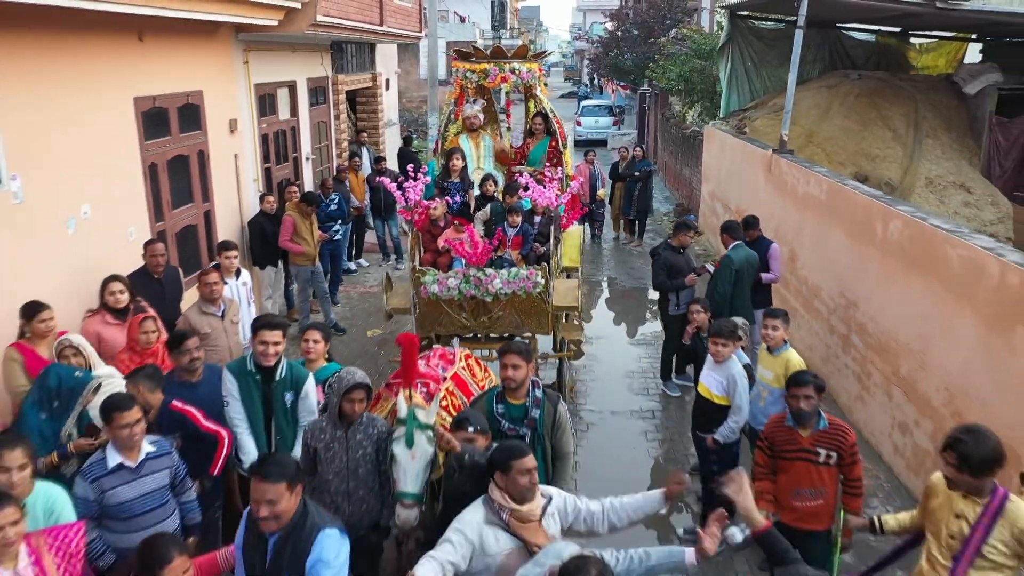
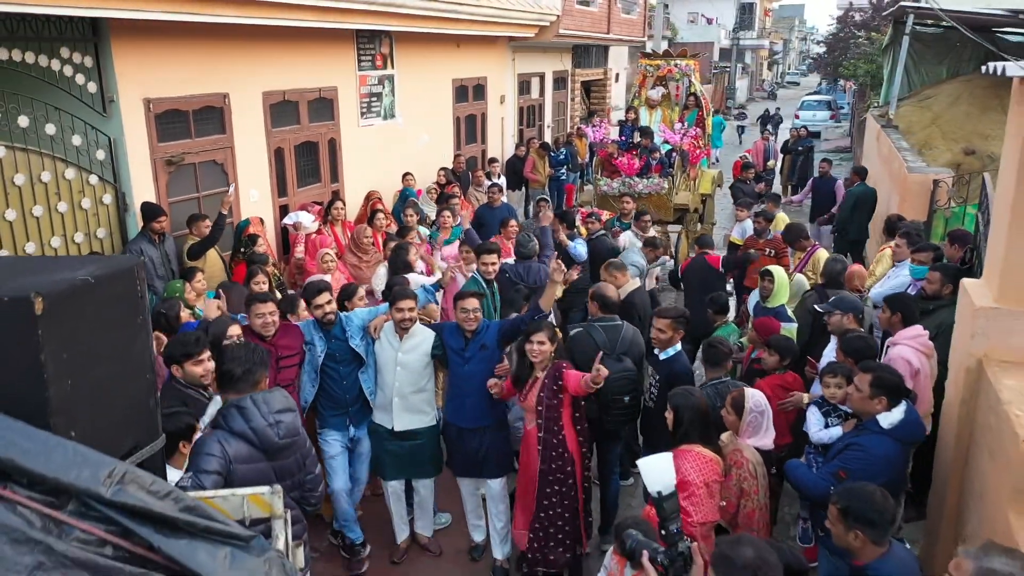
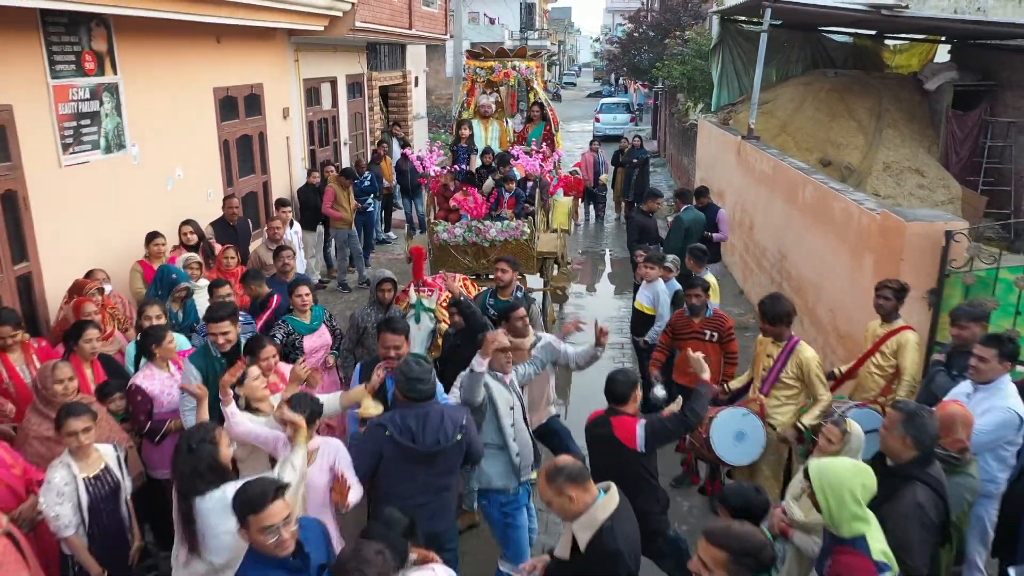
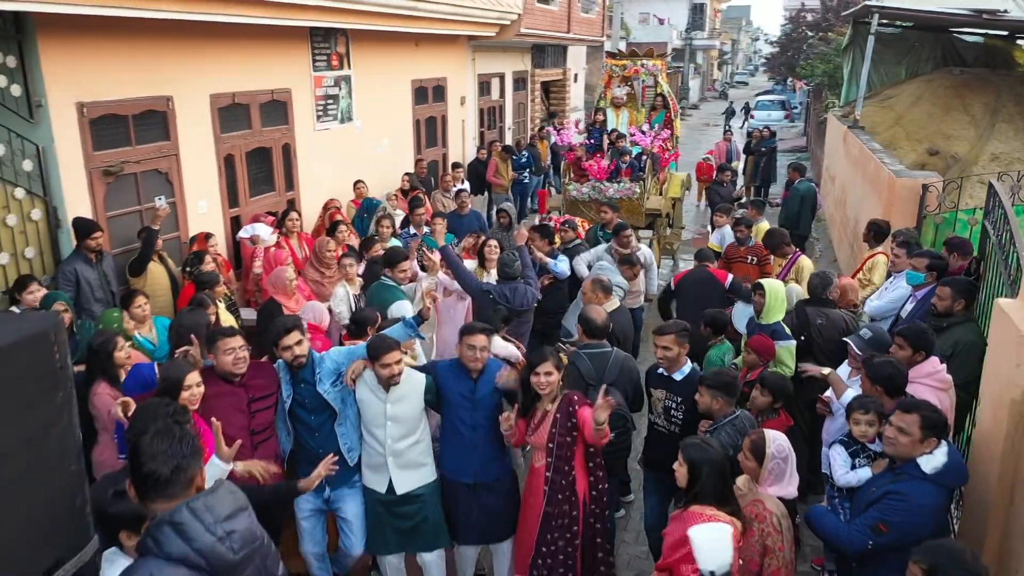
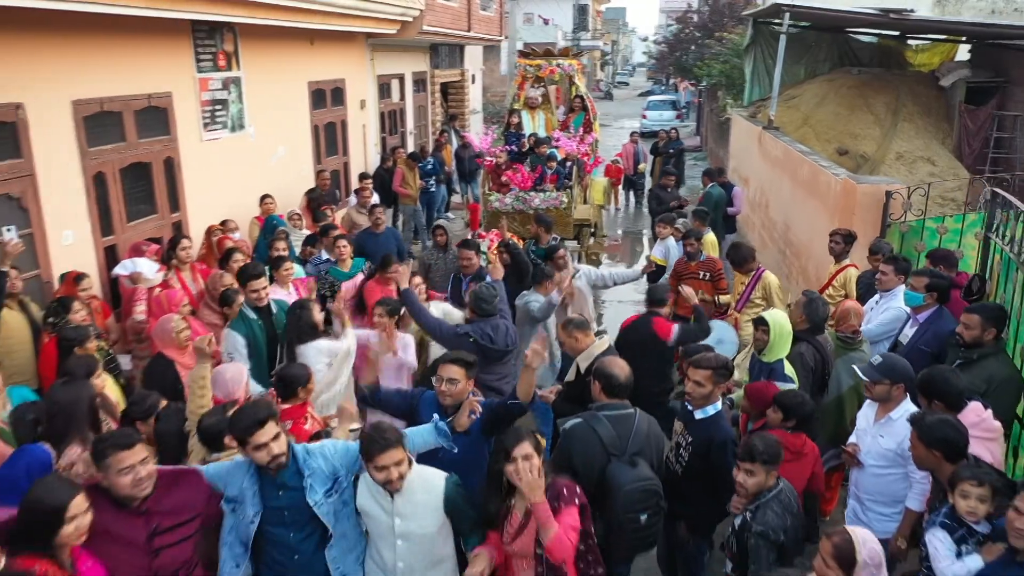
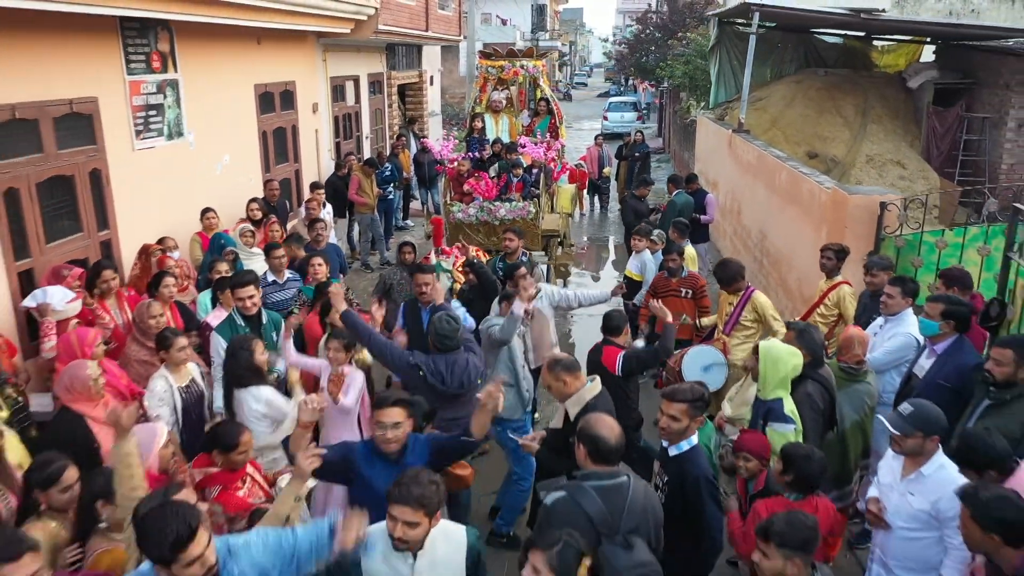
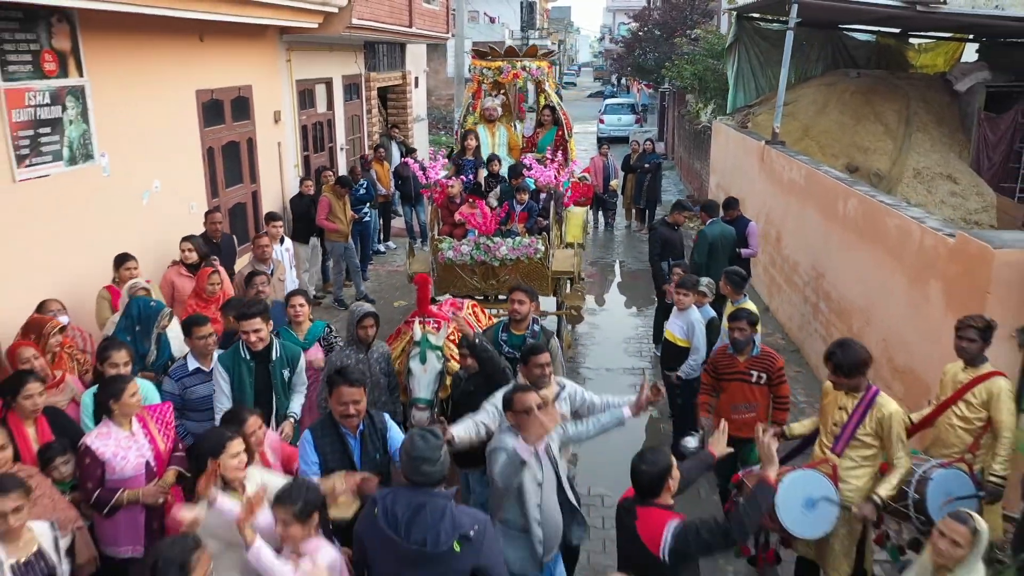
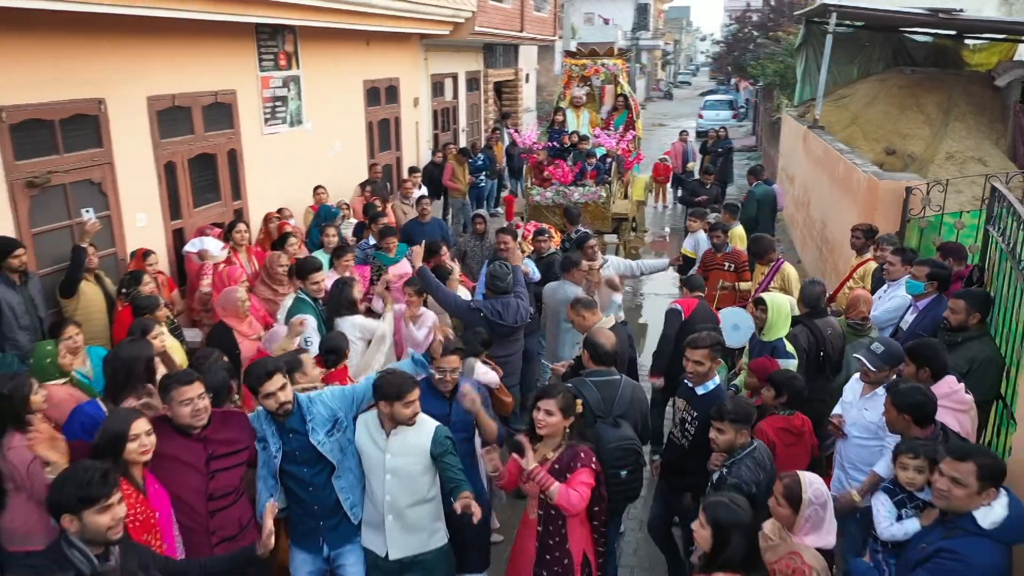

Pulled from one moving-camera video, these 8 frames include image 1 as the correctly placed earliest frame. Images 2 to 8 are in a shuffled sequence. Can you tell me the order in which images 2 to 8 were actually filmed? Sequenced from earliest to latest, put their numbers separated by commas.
7, 3, 6, 5, 8, 4, 2
